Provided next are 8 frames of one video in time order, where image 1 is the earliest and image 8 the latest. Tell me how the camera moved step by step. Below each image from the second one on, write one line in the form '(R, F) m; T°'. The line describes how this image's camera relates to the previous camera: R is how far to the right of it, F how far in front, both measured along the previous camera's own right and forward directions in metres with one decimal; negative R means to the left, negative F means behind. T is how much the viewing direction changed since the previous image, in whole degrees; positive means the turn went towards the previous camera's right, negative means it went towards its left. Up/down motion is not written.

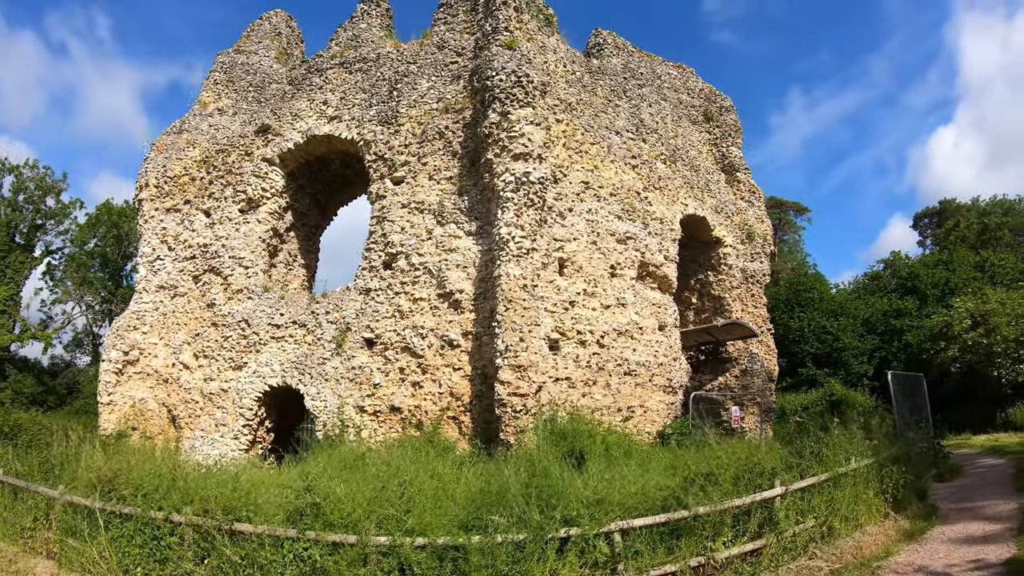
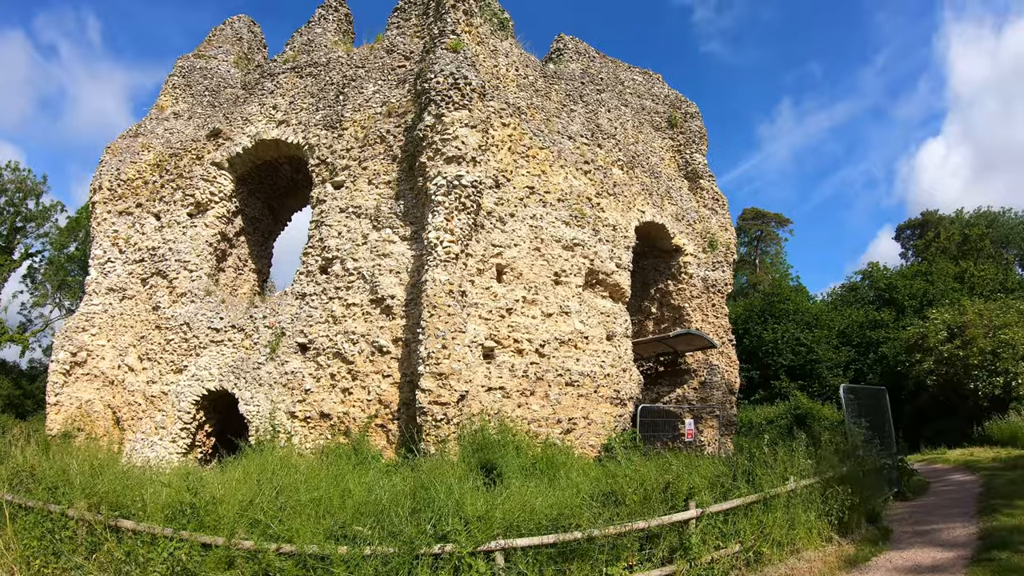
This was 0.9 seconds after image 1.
(+1.3, +0.1) m; -2°
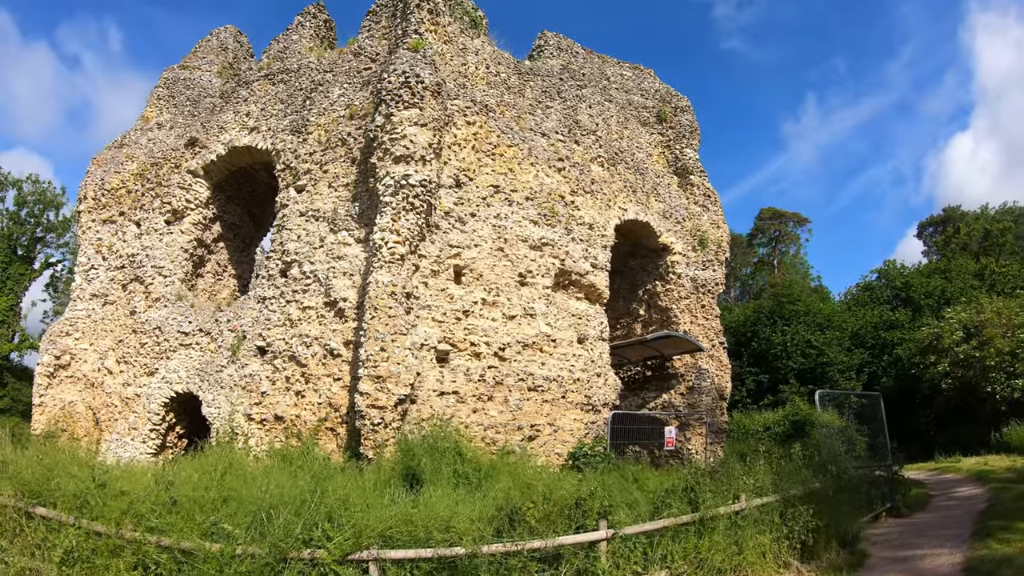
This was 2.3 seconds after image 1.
(+1.5, +0.3) m; -5°
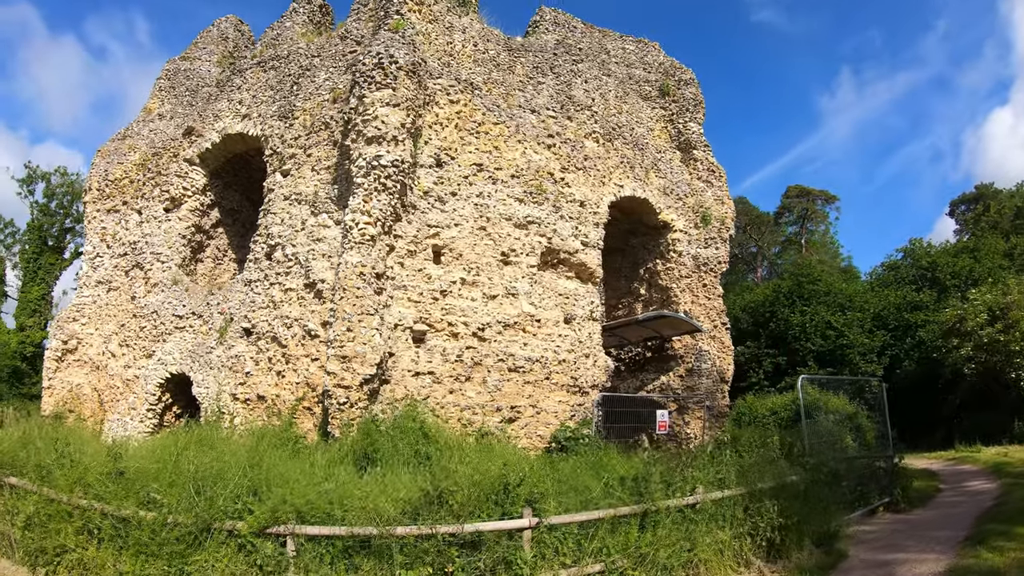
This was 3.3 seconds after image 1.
(+1.1, +0.1) m; -4°
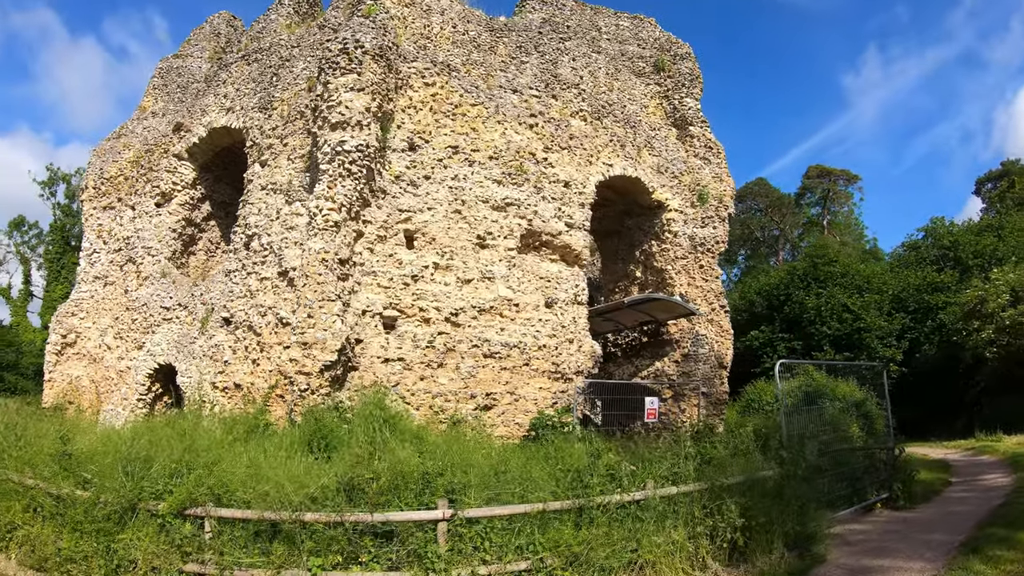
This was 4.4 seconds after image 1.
(+1.1, +0.3) m; -4°
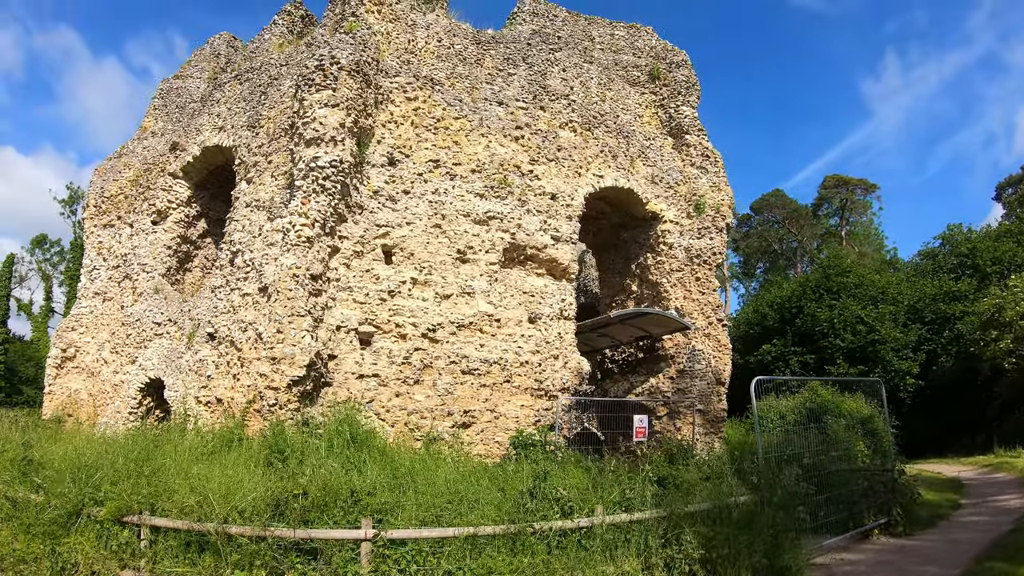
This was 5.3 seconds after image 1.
(+0.9, +0.2) m; -3°
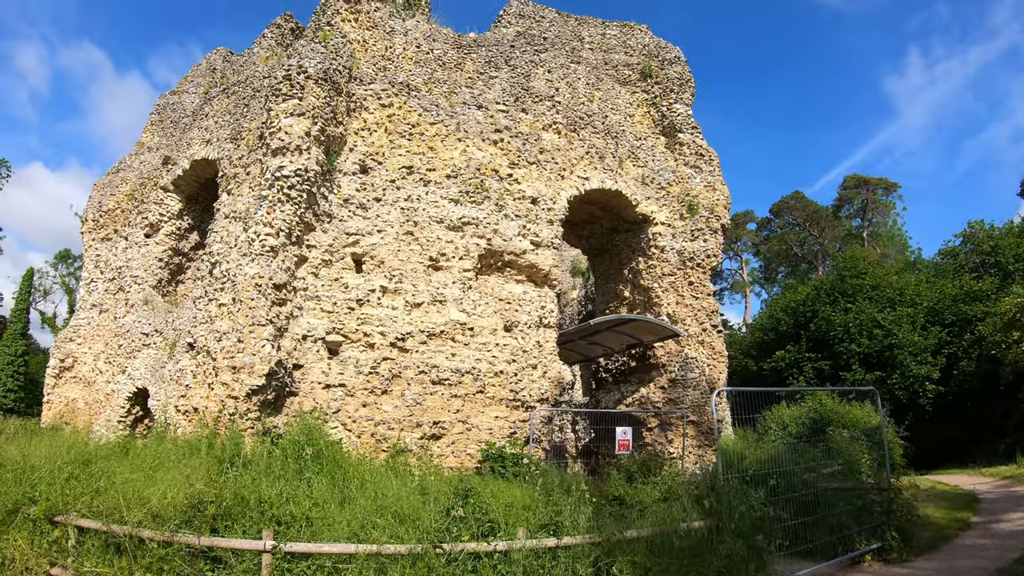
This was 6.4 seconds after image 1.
(+1.1, +0.3) m; -4°
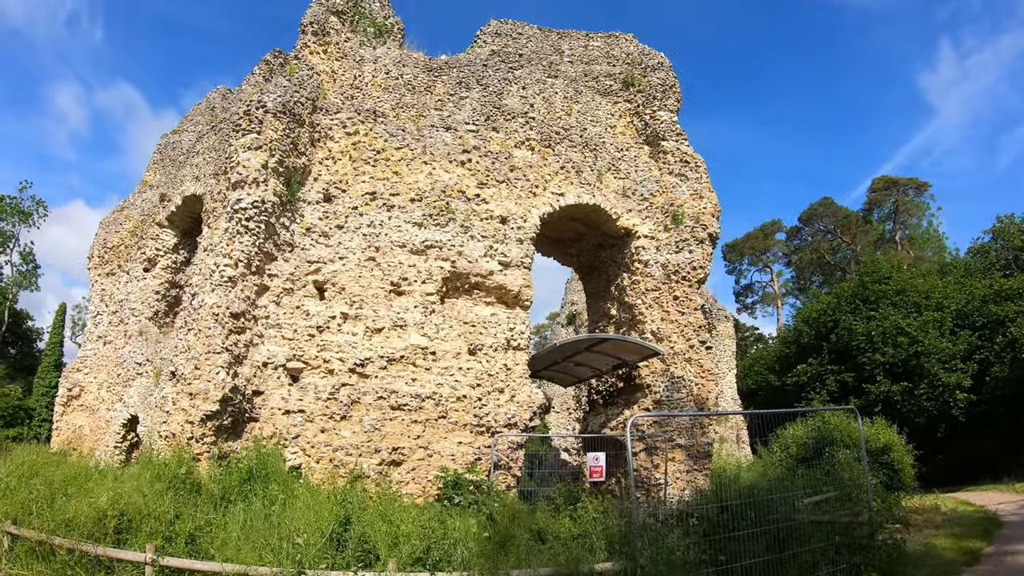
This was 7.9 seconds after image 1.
(+1.5, +0.3) m; -6°
